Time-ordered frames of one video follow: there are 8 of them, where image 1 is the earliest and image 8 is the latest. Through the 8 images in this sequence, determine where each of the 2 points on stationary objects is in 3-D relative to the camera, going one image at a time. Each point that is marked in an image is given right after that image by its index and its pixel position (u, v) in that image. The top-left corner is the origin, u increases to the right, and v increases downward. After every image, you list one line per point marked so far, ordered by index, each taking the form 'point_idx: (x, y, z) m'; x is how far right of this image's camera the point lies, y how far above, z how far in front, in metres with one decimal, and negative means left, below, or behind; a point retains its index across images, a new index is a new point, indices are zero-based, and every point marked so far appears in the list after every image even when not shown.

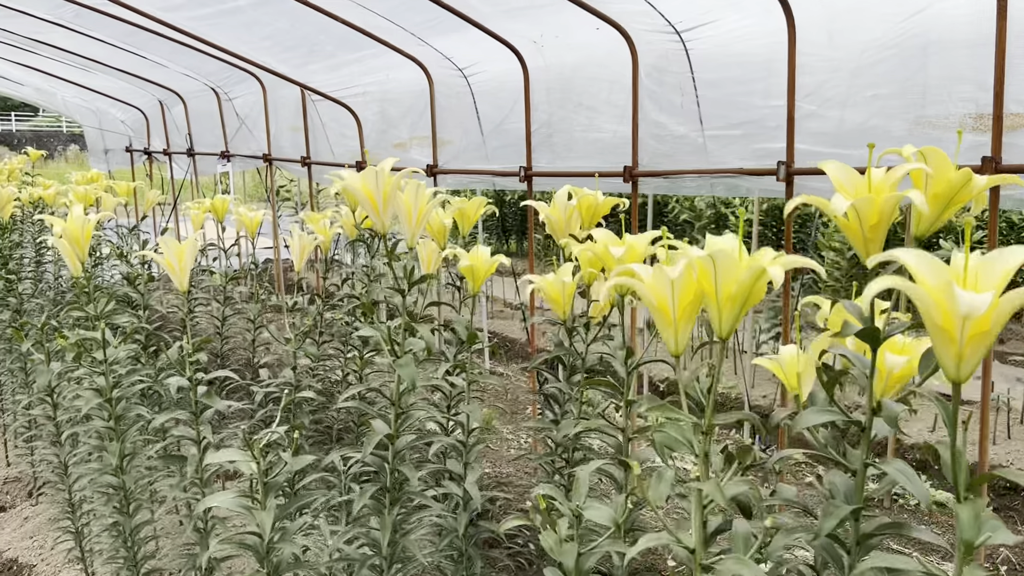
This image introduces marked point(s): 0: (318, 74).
0: (-1.1, +1.2, +4.8) m
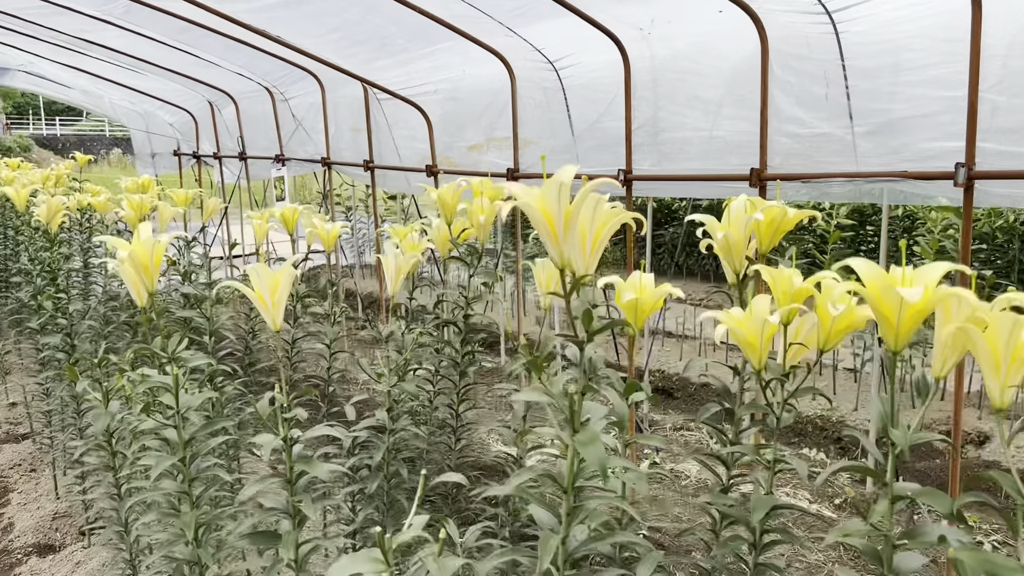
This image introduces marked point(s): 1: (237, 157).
0: (-0.6, +1.1, +4.4) m
1: (-2.2, +1.0, +6.8) m
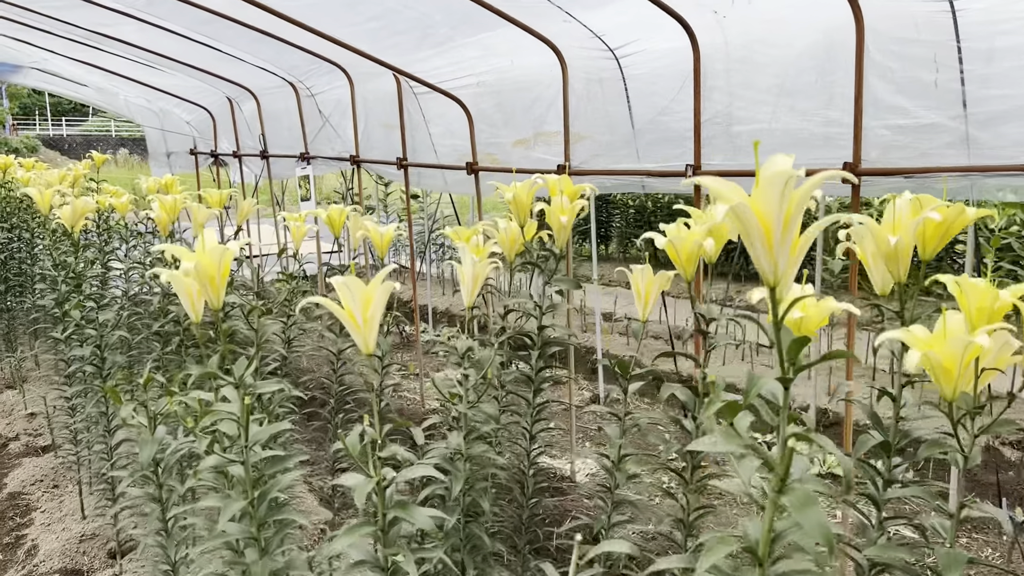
0: (-0.4, +1.1, +4.2) m
1: (-1.9, +1.0, +6.6) m
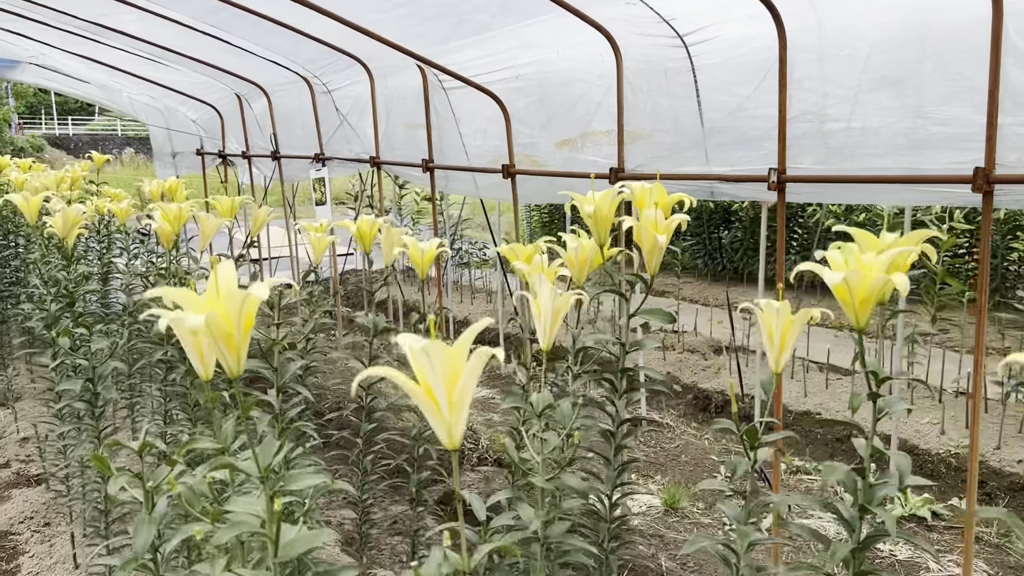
0: (-0.2, +1.0, +3.7) m
1: (-1.7, +1.0, +6.2) m
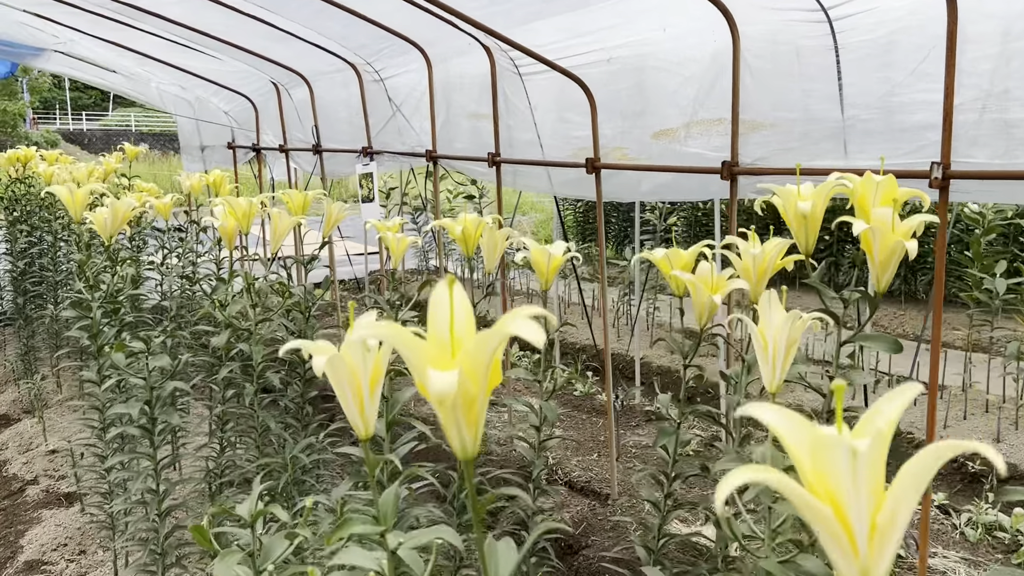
0: (+0.1, +1.0, +3.4) m
1: (-1.4, +0.9, +5.8) m
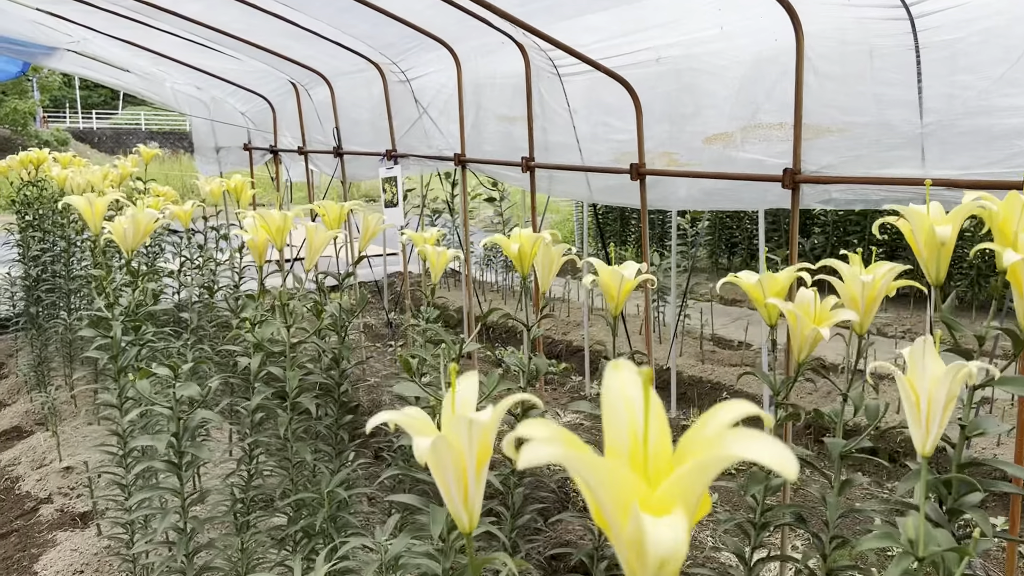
0: (+0.3, +0.9, +3.2) m
1: (-1.2, +0.9, +5.7) m
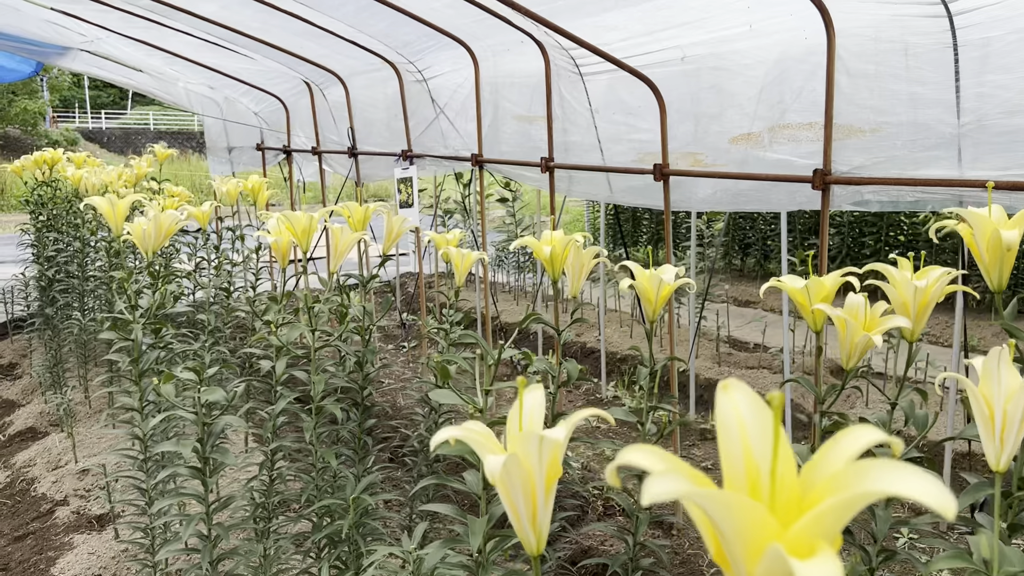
0: (+0.3, +0.9, +3.1) m
1: (-1.1, +0.9, +5.6) m
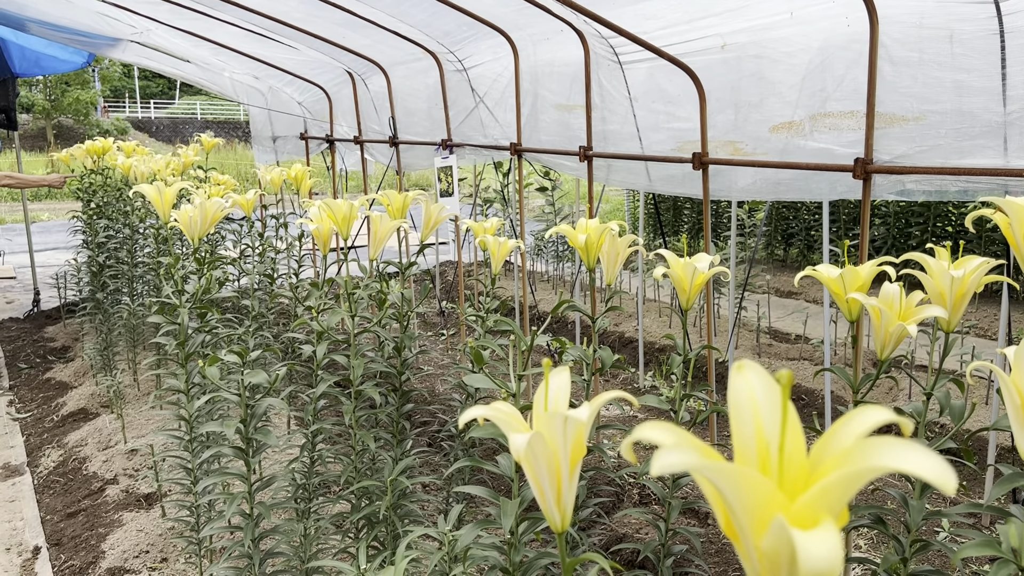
0: (+0.5, +1.0, +3.1) m
1: (-0.8, +1.0, +5.7) m
